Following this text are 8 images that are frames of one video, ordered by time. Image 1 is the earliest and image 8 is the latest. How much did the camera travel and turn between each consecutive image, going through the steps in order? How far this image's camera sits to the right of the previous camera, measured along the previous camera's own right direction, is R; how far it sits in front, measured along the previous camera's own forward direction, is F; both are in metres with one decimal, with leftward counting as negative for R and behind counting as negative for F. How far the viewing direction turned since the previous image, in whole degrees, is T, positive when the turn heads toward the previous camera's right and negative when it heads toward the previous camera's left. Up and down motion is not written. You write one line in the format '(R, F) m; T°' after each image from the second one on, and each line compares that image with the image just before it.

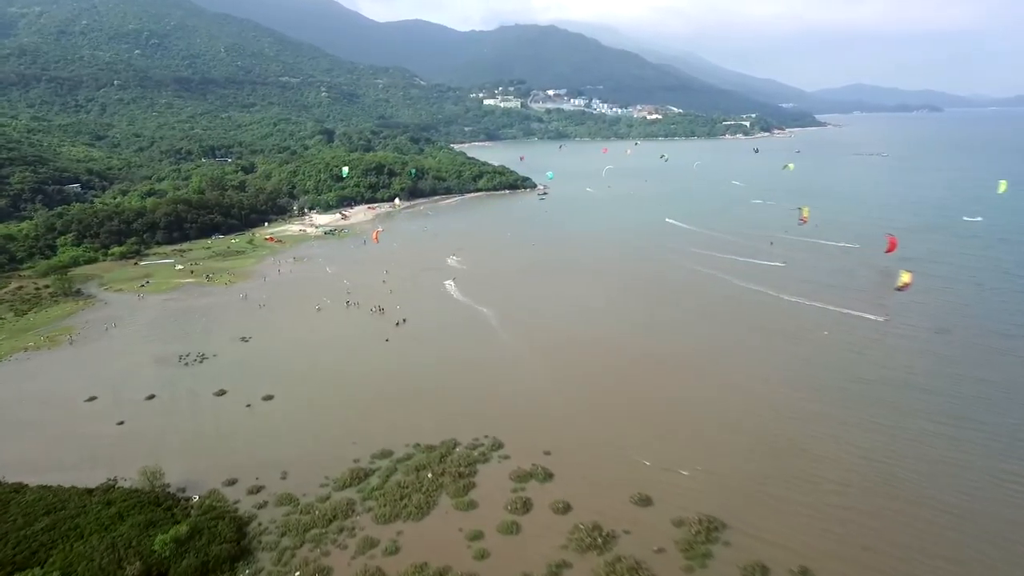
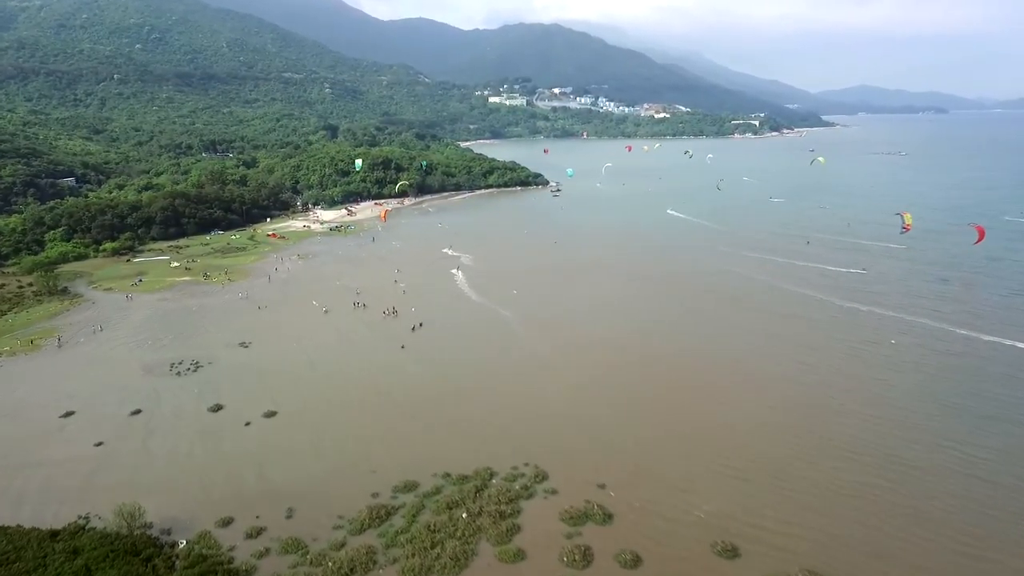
(-1.1, +2.7) m; 0°
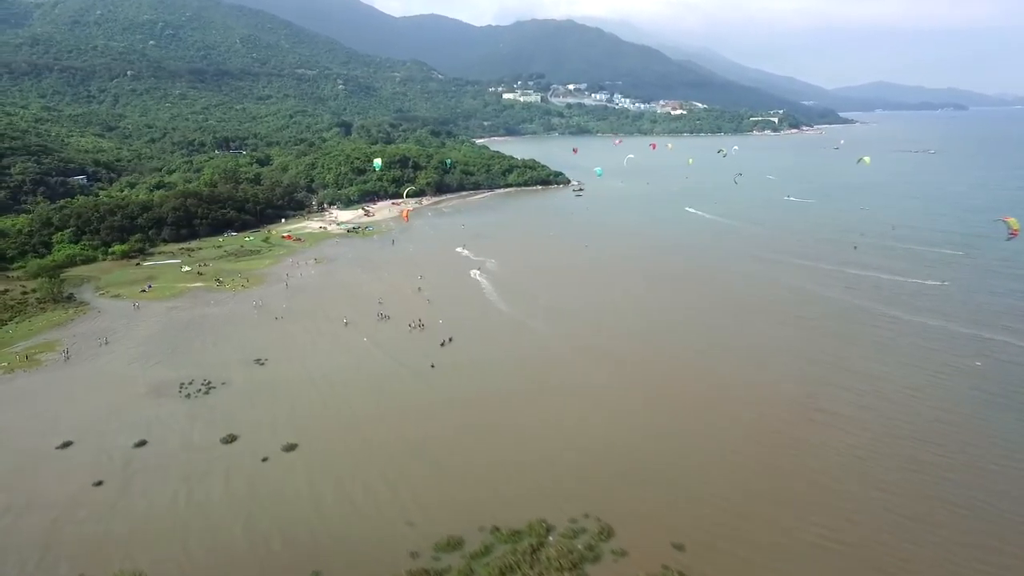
(-1.1, +2.1) m; -1°
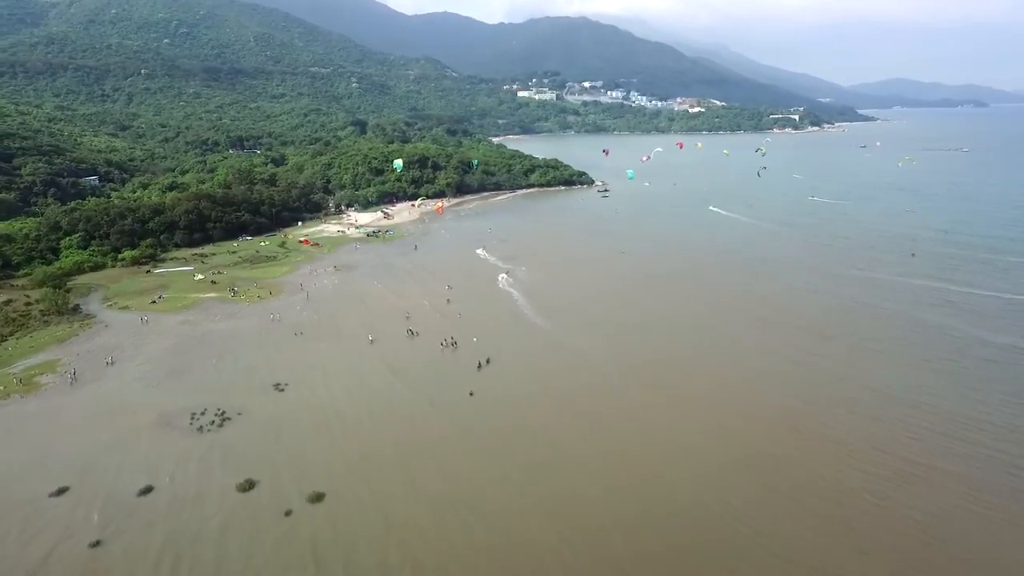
(-1.2, +2.3) m; -1°
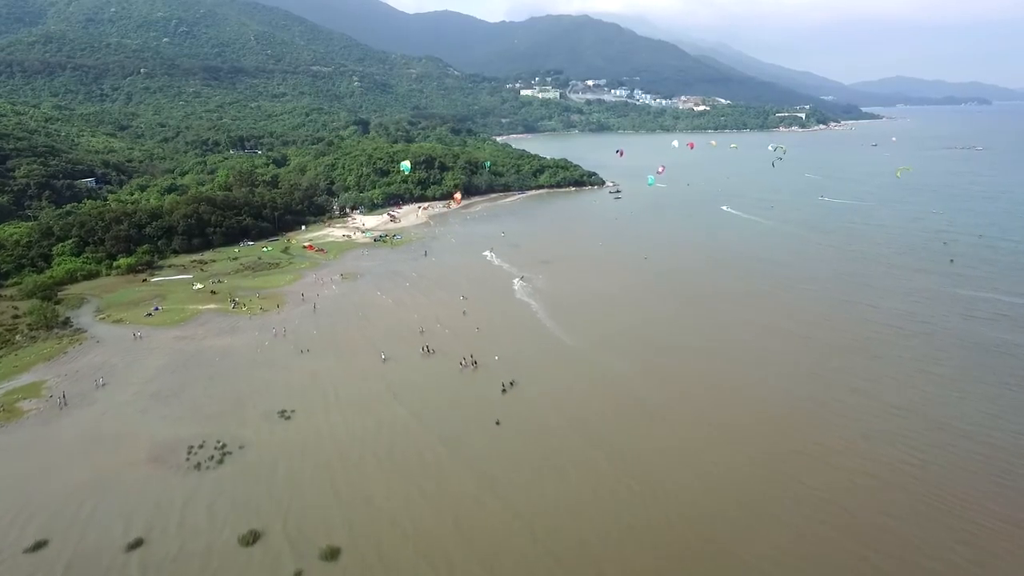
(-0.8, +1.8) m; 0°
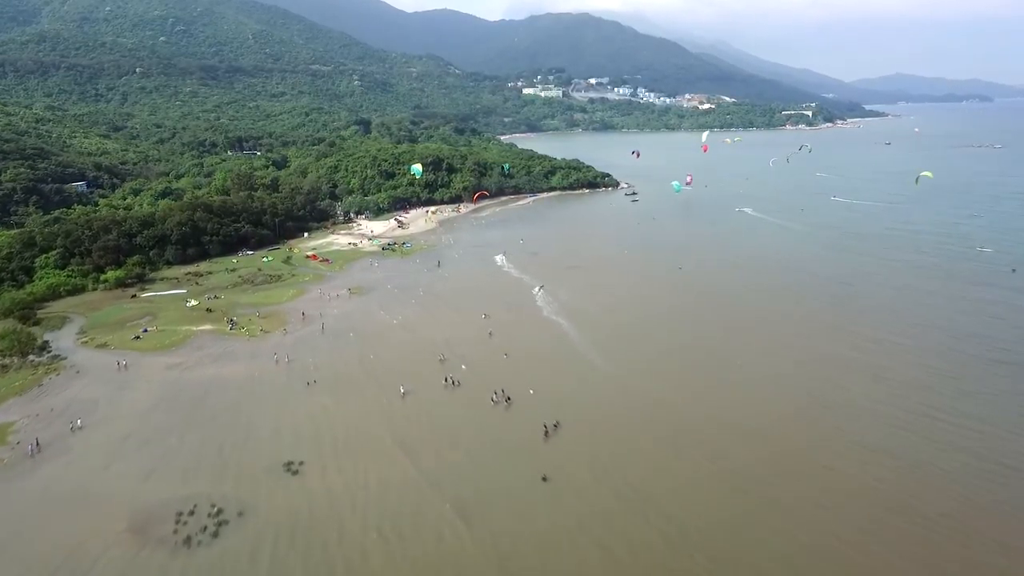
(-1.2, +2.7) m; 0°
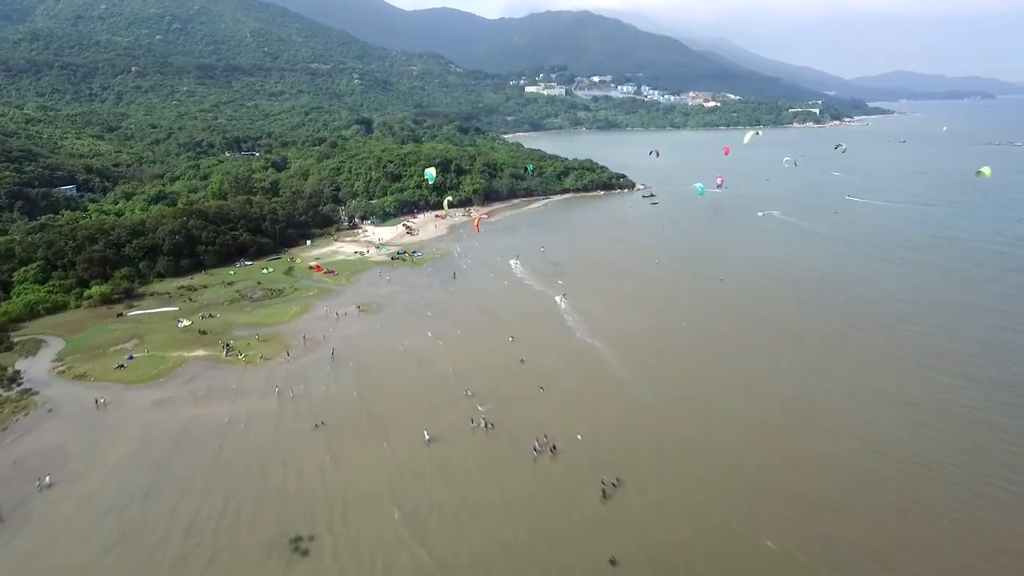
(-1.2, +2.8) m; 0°
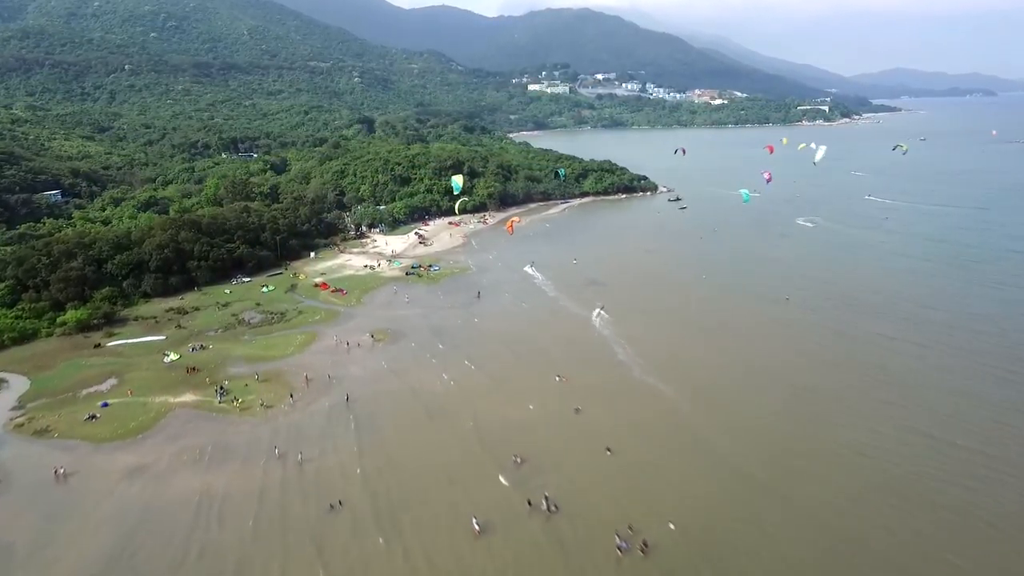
(-1.5, +3.6) m; 0°
